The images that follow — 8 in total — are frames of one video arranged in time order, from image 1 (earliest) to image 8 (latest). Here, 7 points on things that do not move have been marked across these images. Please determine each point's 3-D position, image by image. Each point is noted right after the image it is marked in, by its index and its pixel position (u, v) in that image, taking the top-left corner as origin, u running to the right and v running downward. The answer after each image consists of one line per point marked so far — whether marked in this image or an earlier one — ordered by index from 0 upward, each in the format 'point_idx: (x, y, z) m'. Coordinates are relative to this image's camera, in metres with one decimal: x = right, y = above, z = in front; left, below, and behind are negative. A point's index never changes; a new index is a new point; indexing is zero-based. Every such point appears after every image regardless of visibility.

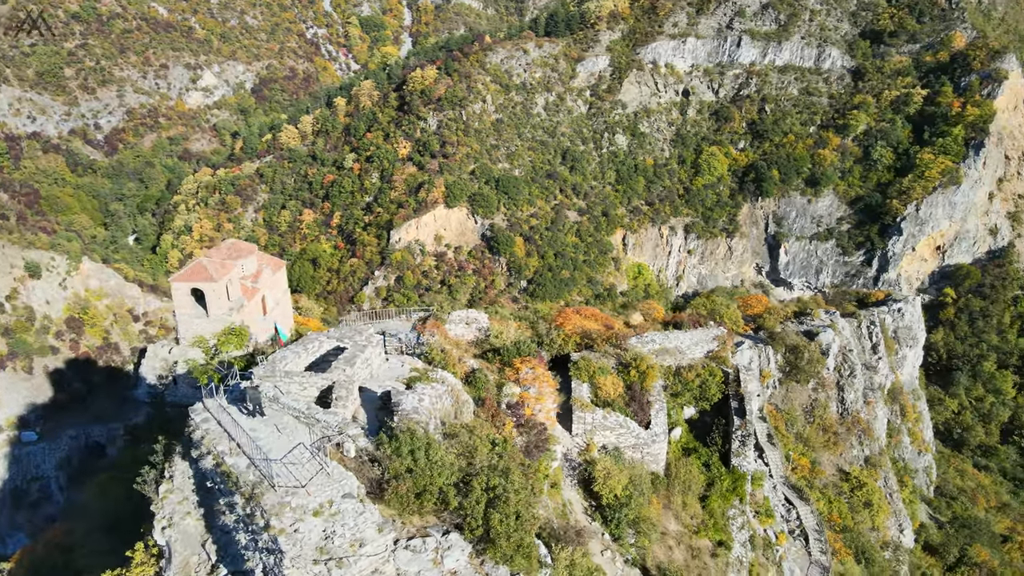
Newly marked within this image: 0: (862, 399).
0: (+7.1, -2.2, +14.6) m
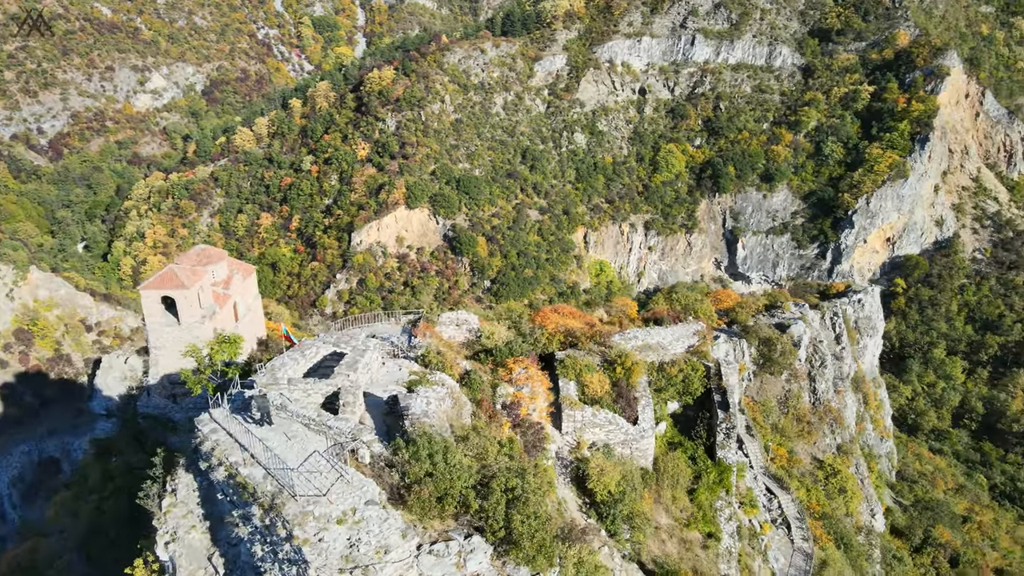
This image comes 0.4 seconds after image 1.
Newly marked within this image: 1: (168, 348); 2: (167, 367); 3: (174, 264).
0: (+6.6, -2.0, +15.0) m
1: (-6.3, -1.2, +14.4) m
2: (-6.4, -1.6, +14.5) m
3: (-6.0, +0.4, +13.6) m
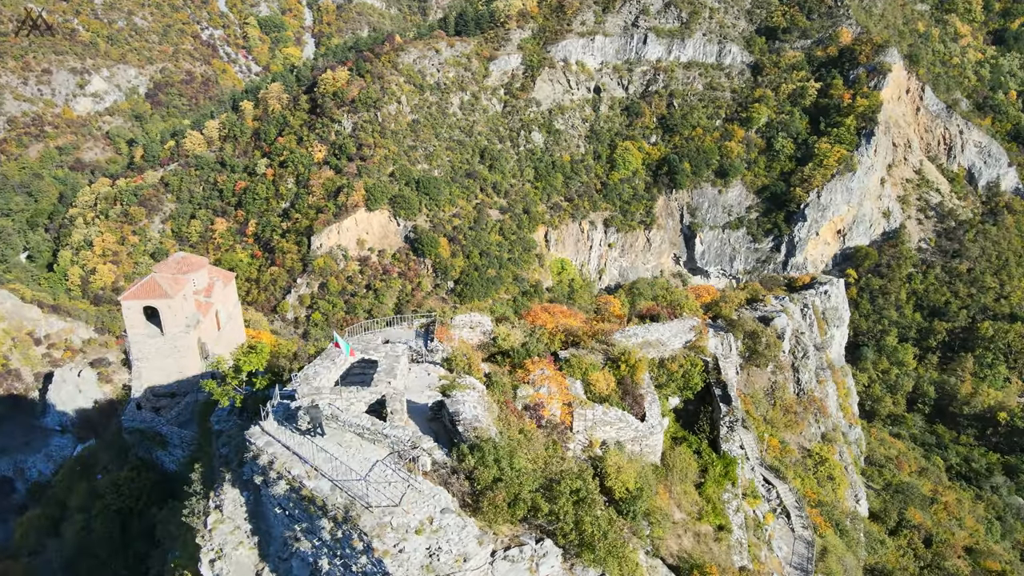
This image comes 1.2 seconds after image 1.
0: (+6.4, -1.9, +15.4) m
1: (-6.5, -1.3, +14.0) m
2: (-6.6, -1.7, +14.1) m
3: (-6.2, +0.2, +13.2) m
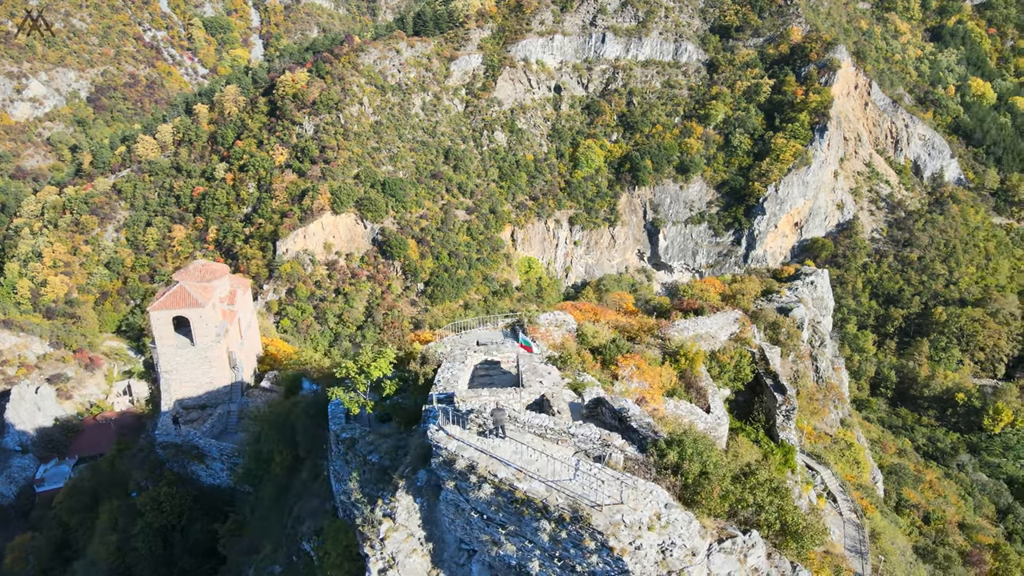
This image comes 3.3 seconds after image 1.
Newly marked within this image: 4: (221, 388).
0: (+6.8, -1.7, +15.8) m
1: (-6.0, -1.5, +13.6) m
2: (-6.0, -1.9, +13.6) m
3: (-5.6, +0.1, +12.8) m
4: (-5.4, -1.9, +14.2) m
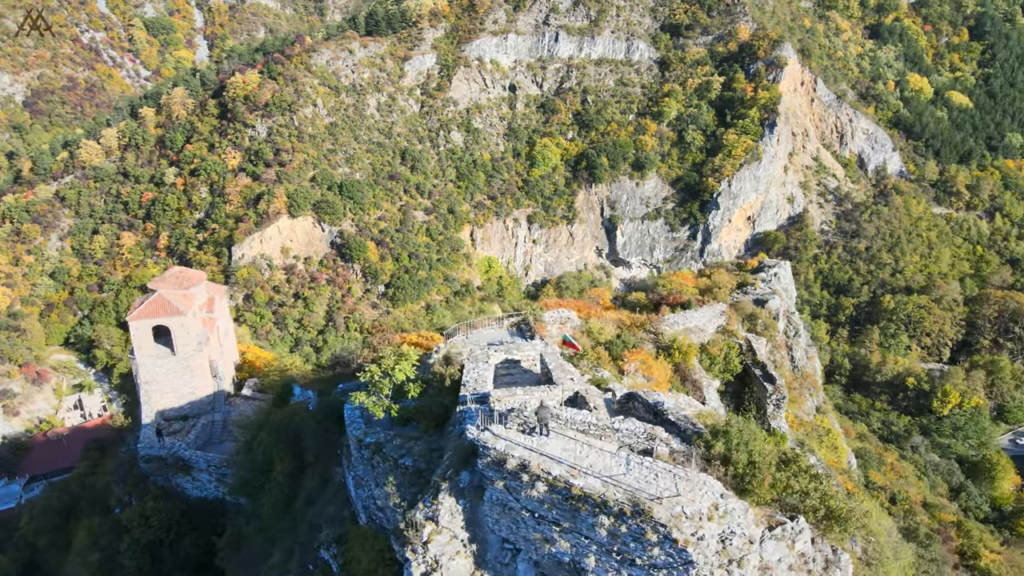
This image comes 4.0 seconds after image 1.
0: (+6.4, -1.5, +16.2) m
1: (-6.2, -1.7, +13.2) m
2: (-6.3, -2.1, +13.3) m
3: (-5.9, 0.0, +12.4) m
4: (-5.7, -2.1, +13.9) m
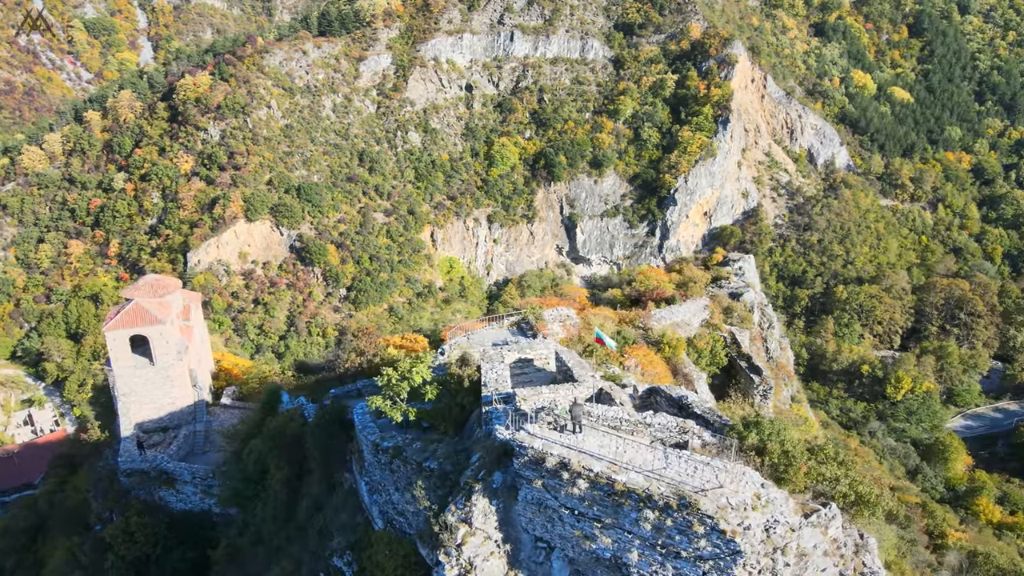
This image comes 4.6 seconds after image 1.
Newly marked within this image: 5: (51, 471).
0: (+6.0, -1.3, +16.6) m
1: (-6.5, -1.8, +12.8) m
2: (-6.5, -2.2, +12.9) m
3: (-6.1, -0.2, +12.1) m
4: (-6.0, -2.2, +13.6) m
5: (-9.9, -3.9, +15.8) m
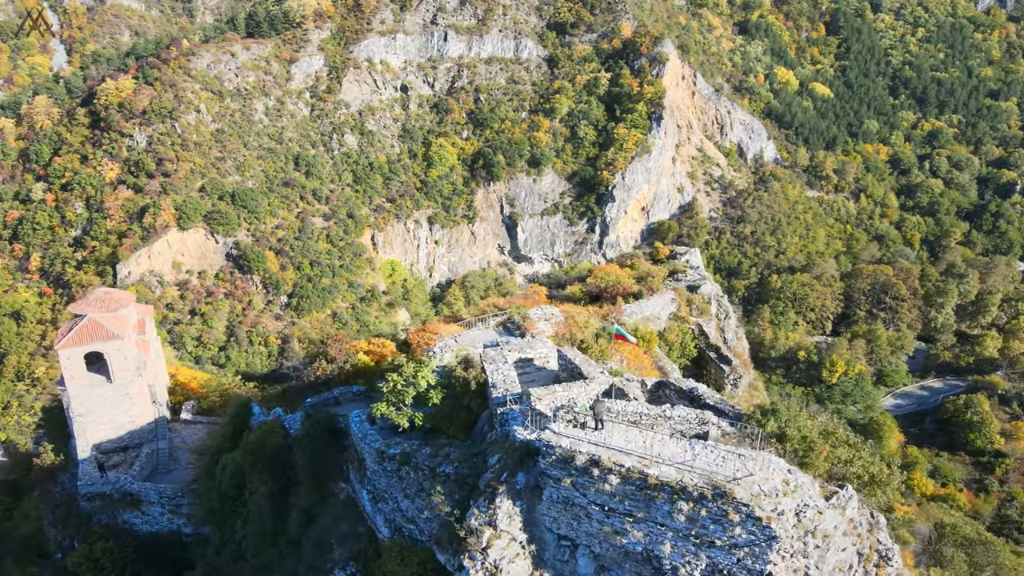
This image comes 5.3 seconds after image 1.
0: (+5.1, -1.1, +17.0) m
1: (-7.0, -2.0, +12.2) m
2: (-7.0, -2.5, +12.3) m
3: (-6.6, -0.4, +11.5) m
4: (-6.5, -2.4, +13.0) m
5: (-10.5, -4.3, +14.9) m
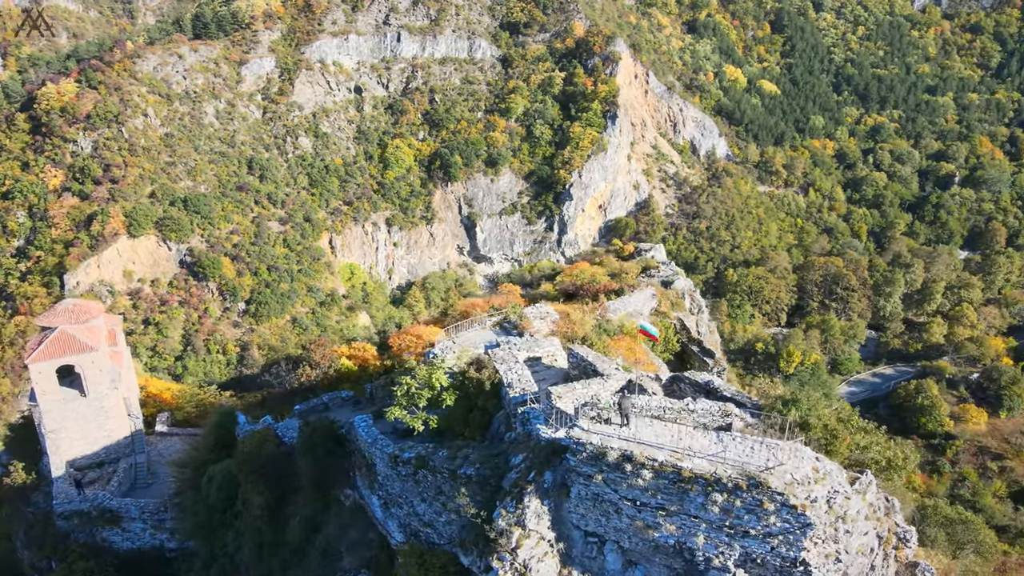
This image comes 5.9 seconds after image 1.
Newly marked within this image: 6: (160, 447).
0: (+4.5, -1.0, +17.3) m
1: (-7.2, -2.2, +11.8) m
2: (-7.2, -2.6, +11.9) m
3: (-6.9, -0.6, +11.1) m
4: (-6.8, -2.6, +12.6) m
5: (-10.9, -4.6, +14.3) m
6: (-6.6, -2.9, +13.6) m
